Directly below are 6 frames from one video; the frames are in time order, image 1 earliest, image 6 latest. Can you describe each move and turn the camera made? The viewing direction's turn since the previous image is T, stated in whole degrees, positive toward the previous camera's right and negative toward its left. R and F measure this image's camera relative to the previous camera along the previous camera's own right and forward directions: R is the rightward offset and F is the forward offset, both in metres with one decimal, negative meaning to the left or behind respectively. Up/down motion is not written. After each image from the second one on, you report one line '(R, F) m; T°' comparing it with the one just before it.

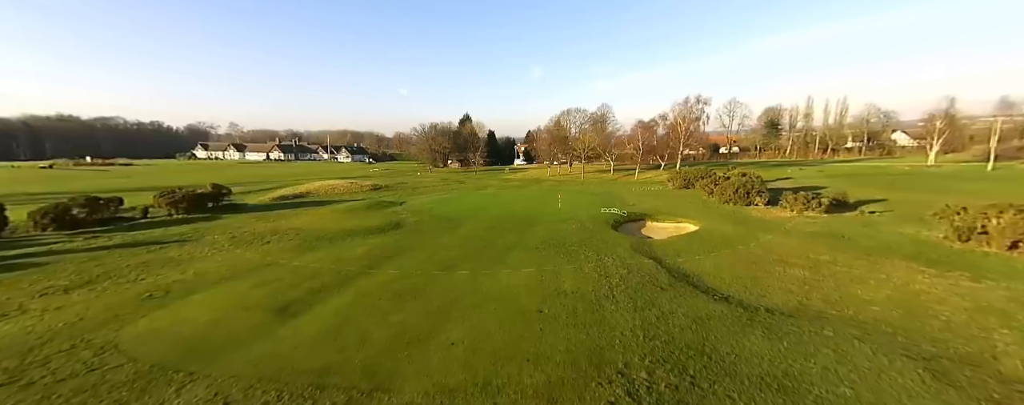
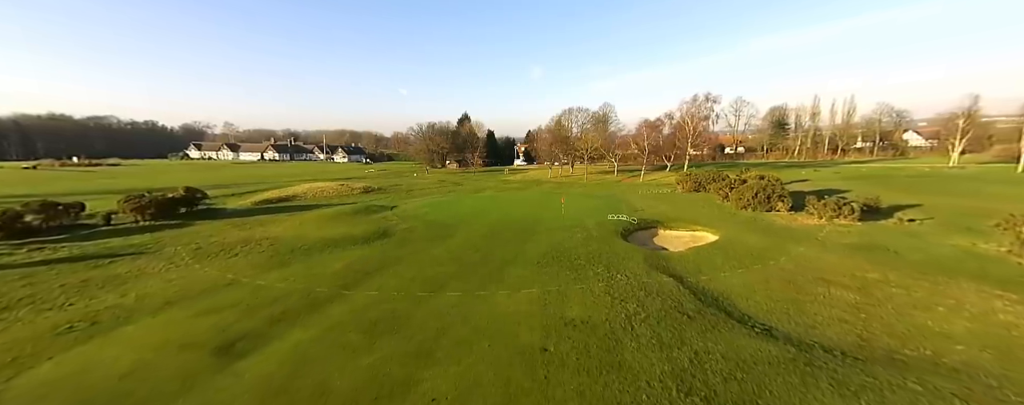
(+0.1, +2.0) m; 0°
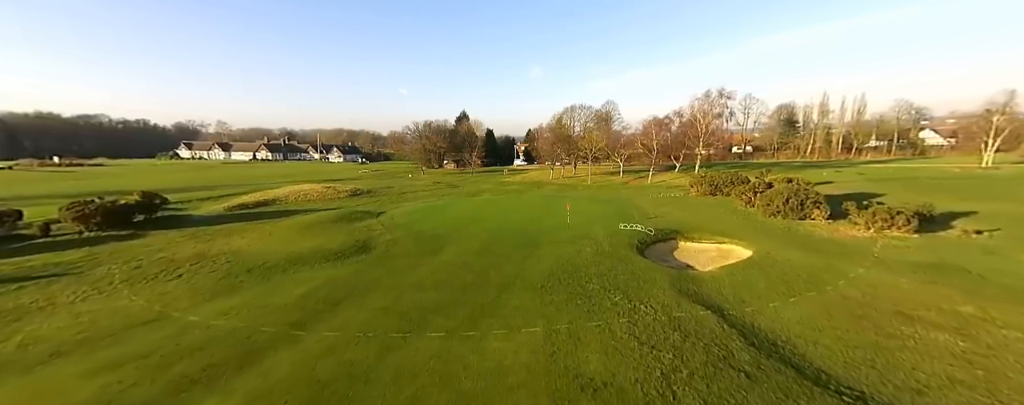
(+0.1, +2.6) m; 0°
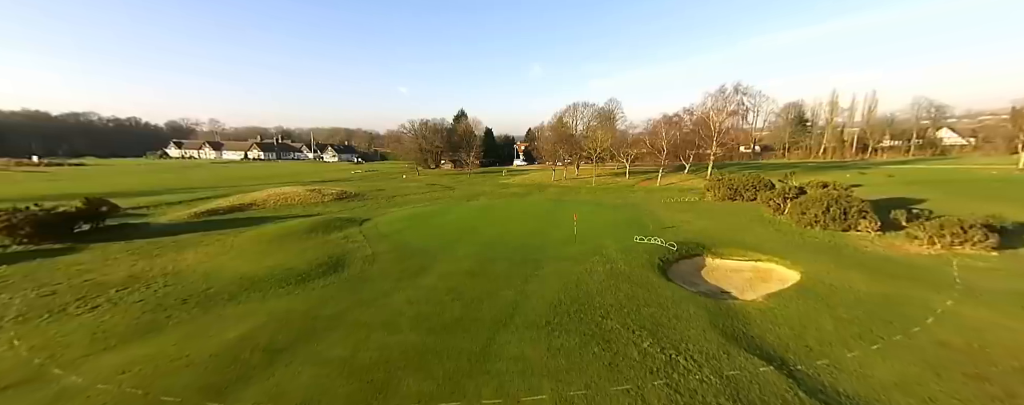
(+0.1, +2.6) m; 0°
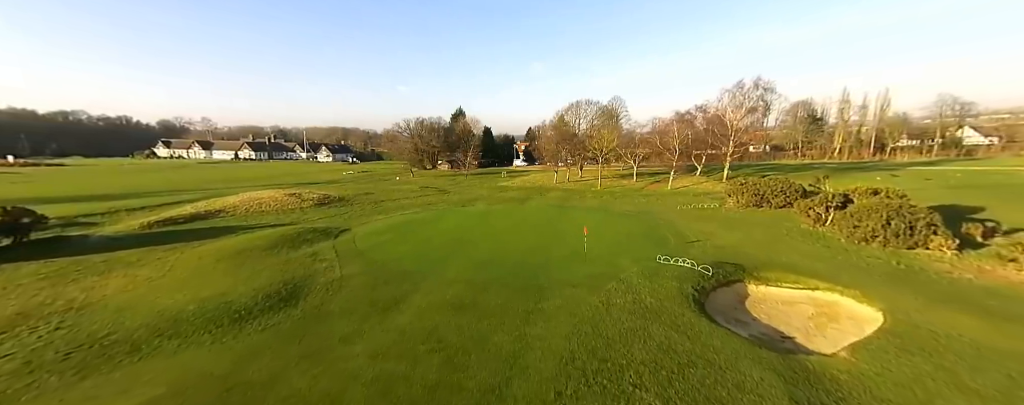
(+0.1, +2.8) m; 0°
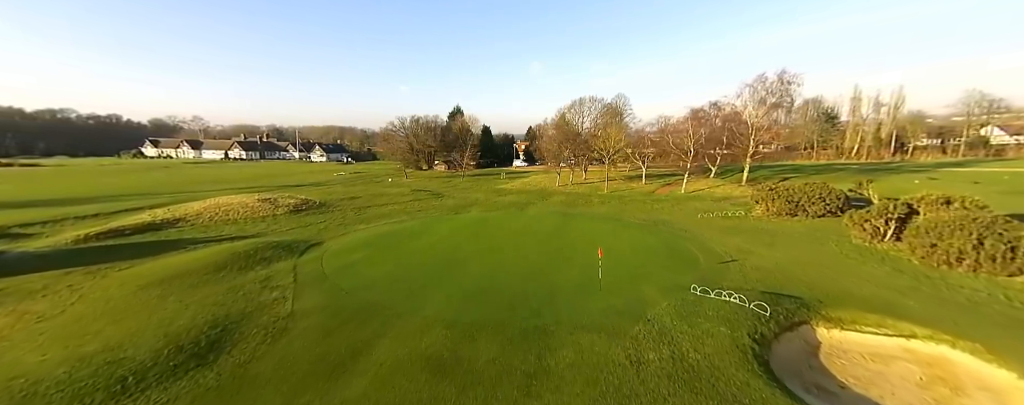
(+0.1, +2.9) m; 0°
